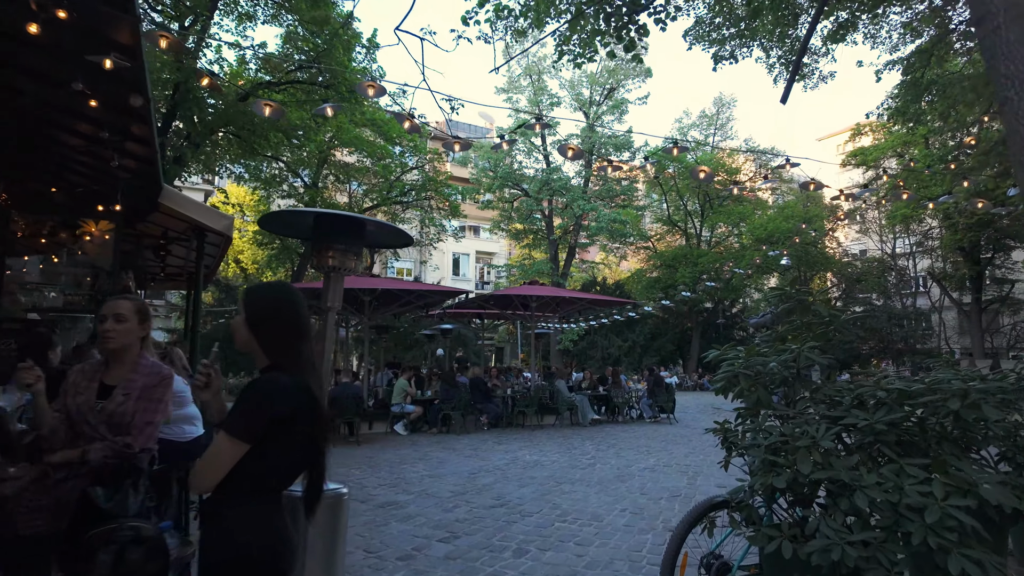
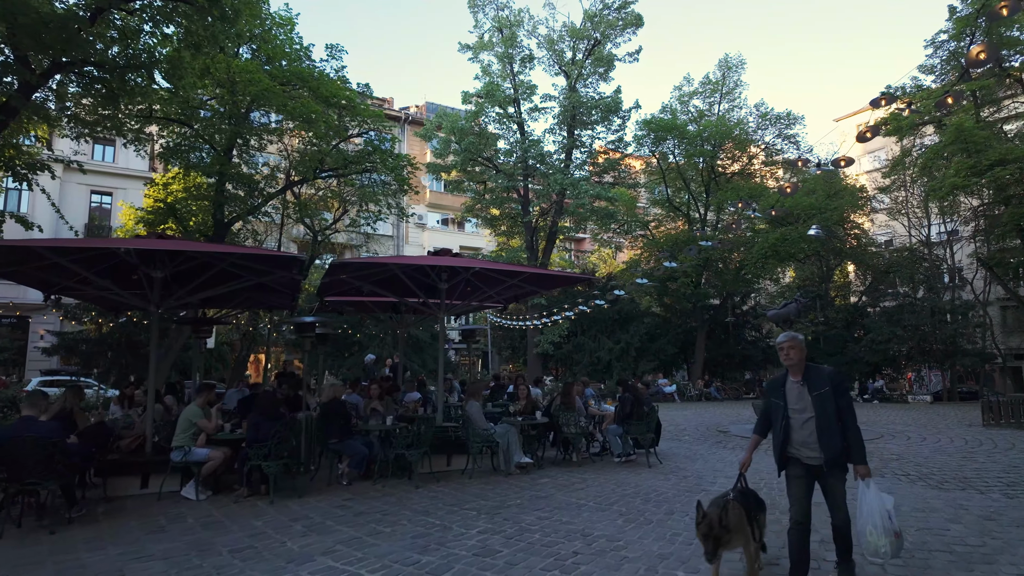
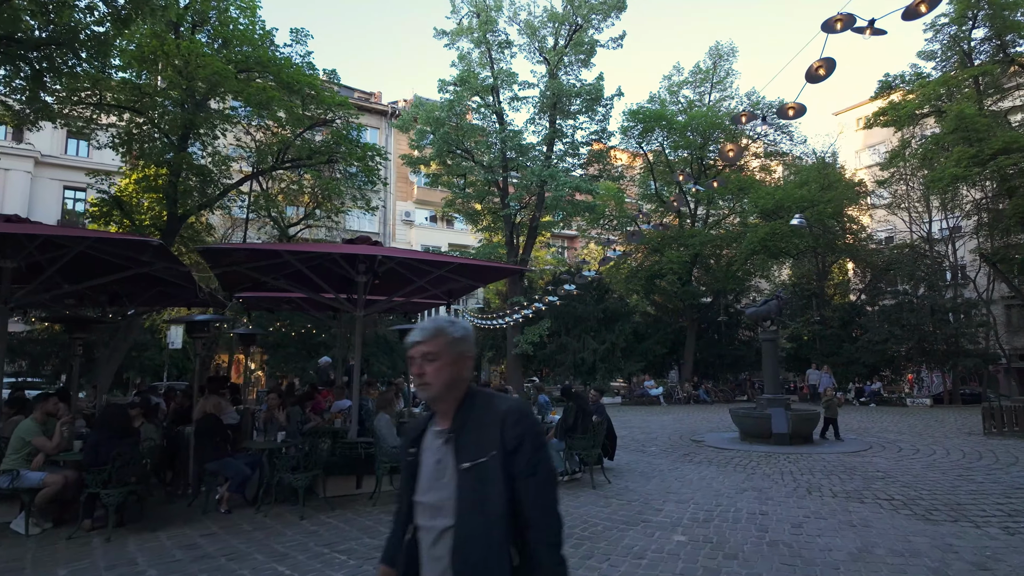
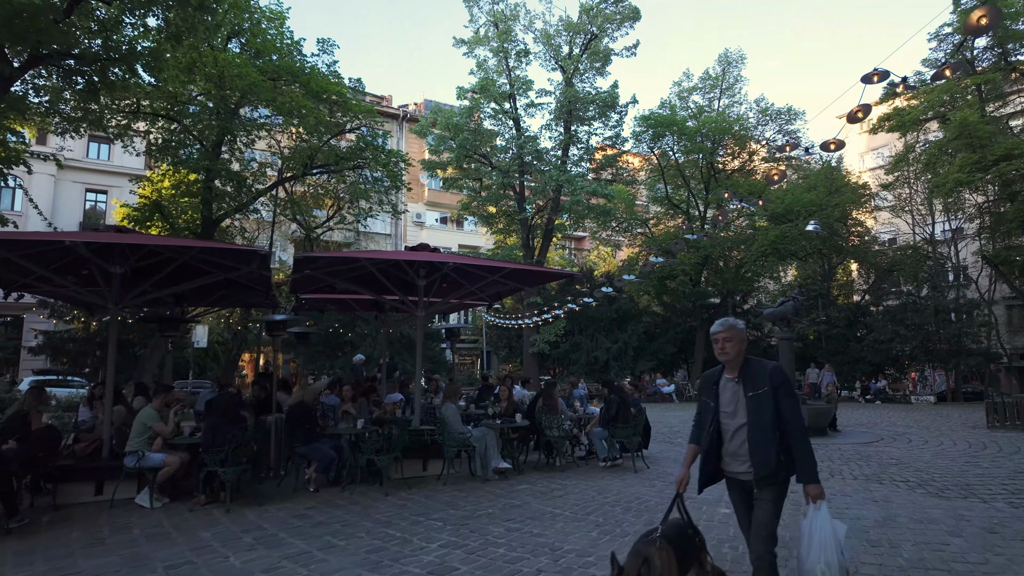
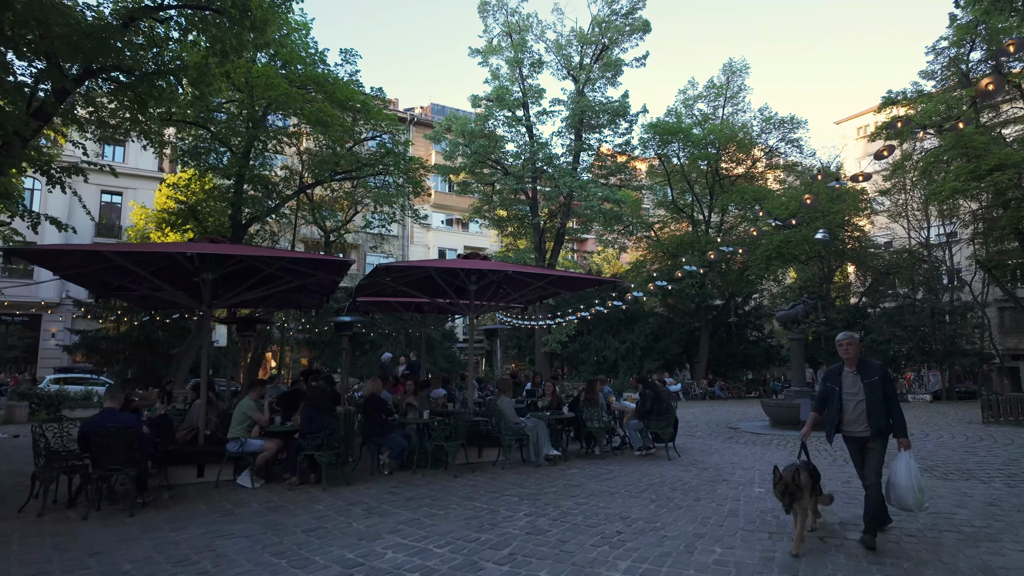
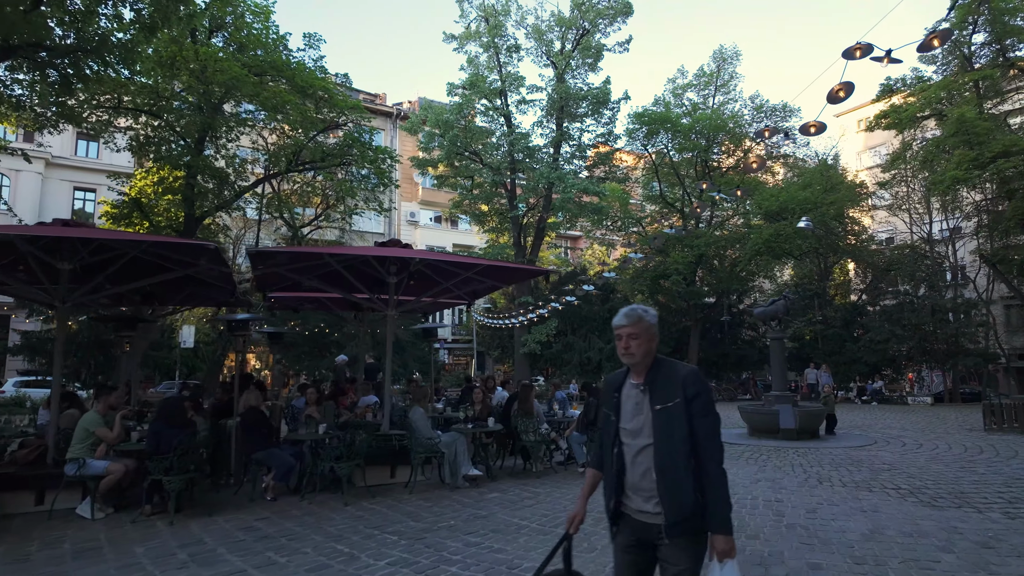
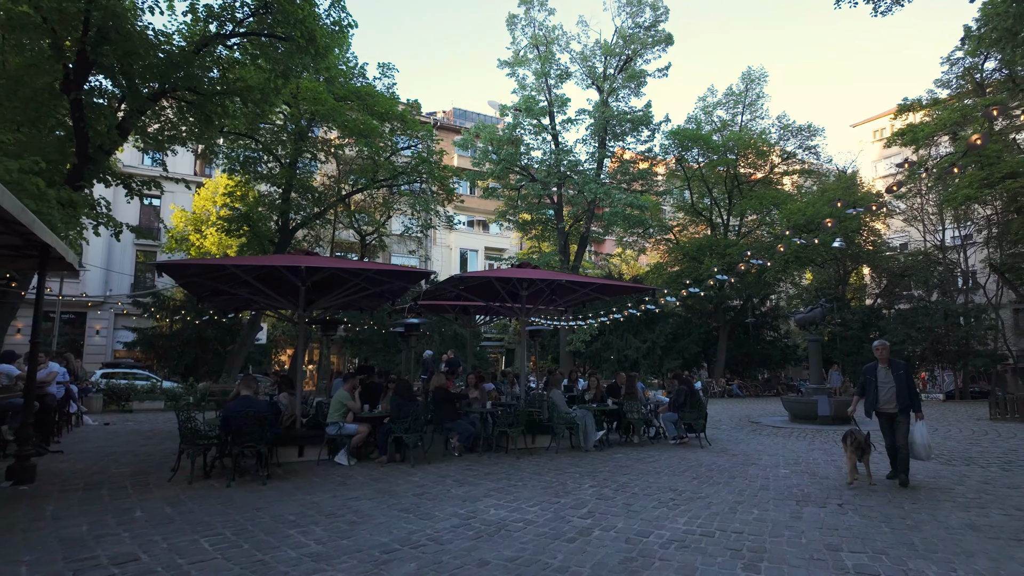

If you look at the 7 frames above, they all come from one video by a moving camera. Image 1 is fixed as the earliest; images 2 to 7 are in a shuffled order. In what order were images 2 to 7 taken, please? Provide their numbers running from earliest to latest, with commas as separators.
7, 5, 2, 4, 6, 3
